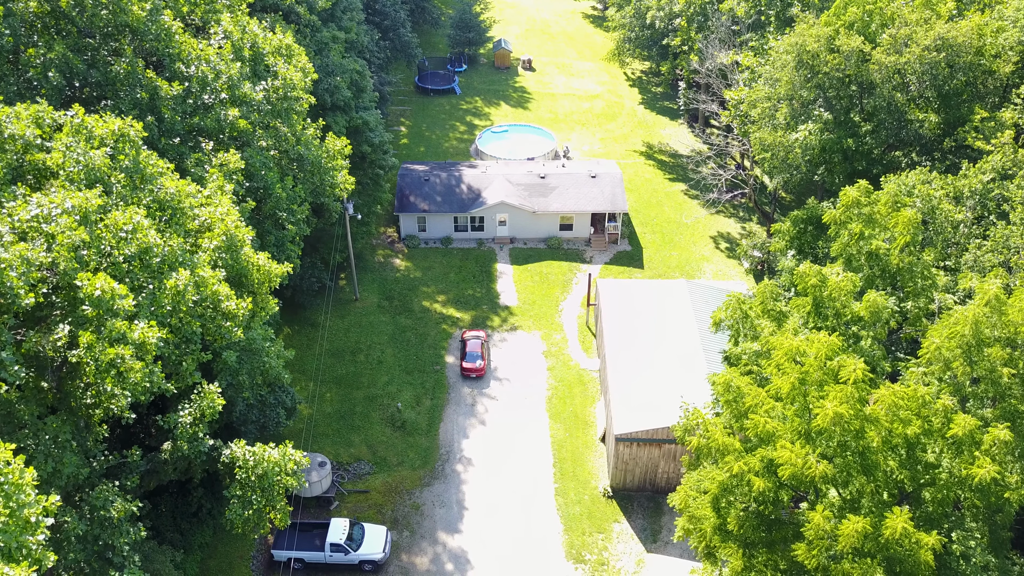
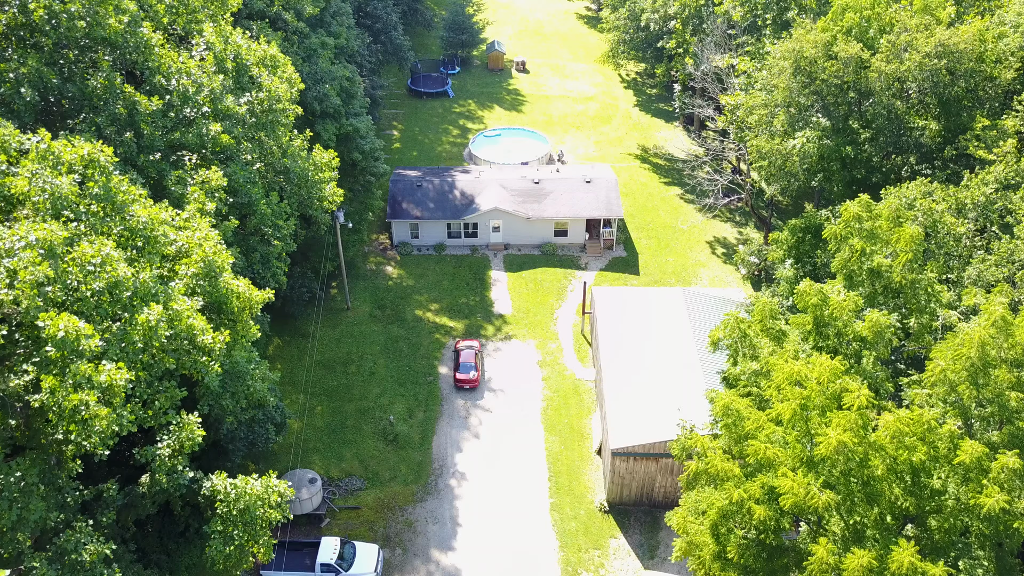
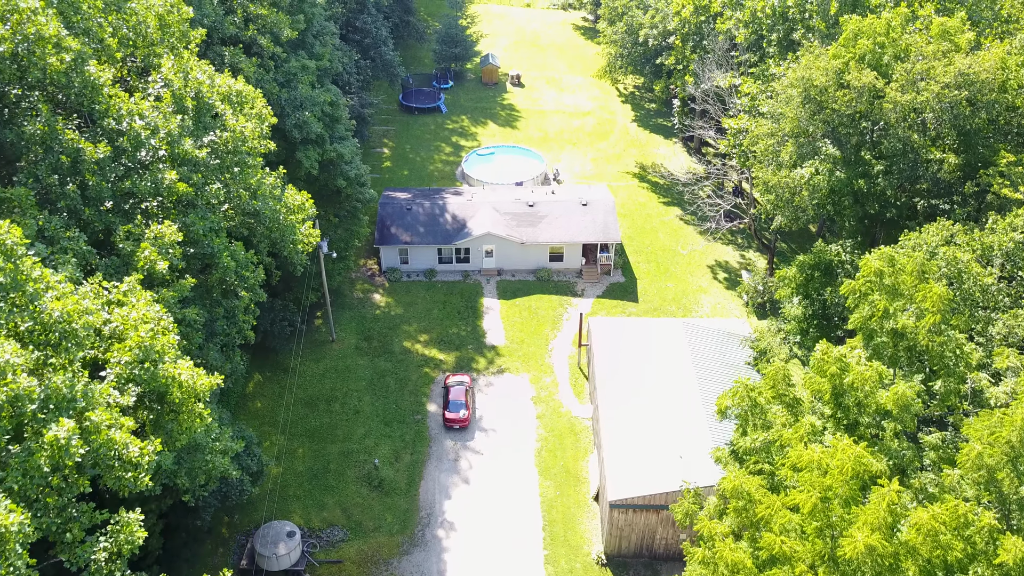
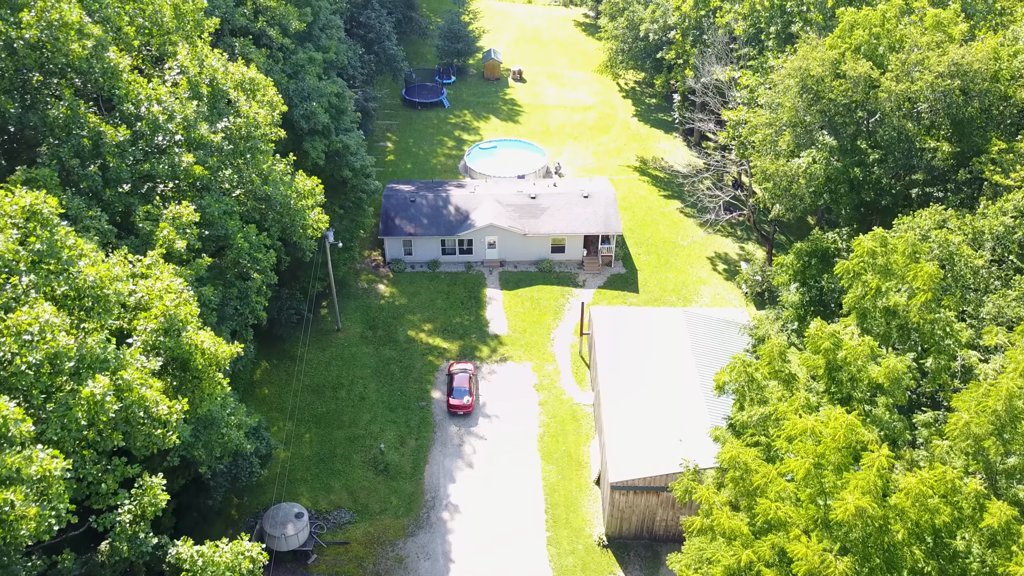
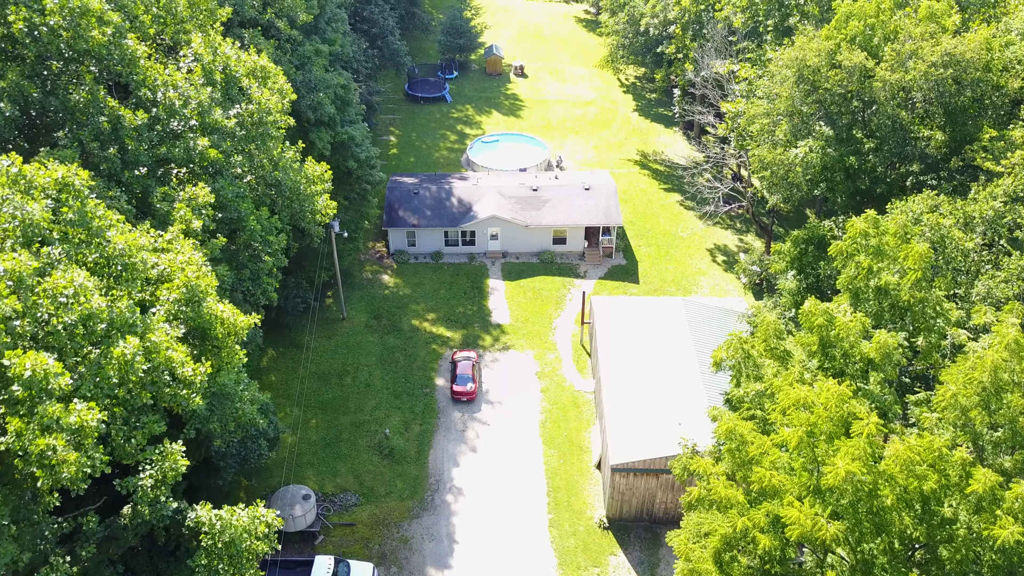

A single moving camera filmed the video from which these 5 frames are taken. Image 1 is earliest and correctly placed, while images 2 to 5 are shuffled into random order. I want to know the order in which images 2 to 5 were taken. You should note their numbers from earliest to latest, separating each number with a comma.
2, 5, 4, 3
